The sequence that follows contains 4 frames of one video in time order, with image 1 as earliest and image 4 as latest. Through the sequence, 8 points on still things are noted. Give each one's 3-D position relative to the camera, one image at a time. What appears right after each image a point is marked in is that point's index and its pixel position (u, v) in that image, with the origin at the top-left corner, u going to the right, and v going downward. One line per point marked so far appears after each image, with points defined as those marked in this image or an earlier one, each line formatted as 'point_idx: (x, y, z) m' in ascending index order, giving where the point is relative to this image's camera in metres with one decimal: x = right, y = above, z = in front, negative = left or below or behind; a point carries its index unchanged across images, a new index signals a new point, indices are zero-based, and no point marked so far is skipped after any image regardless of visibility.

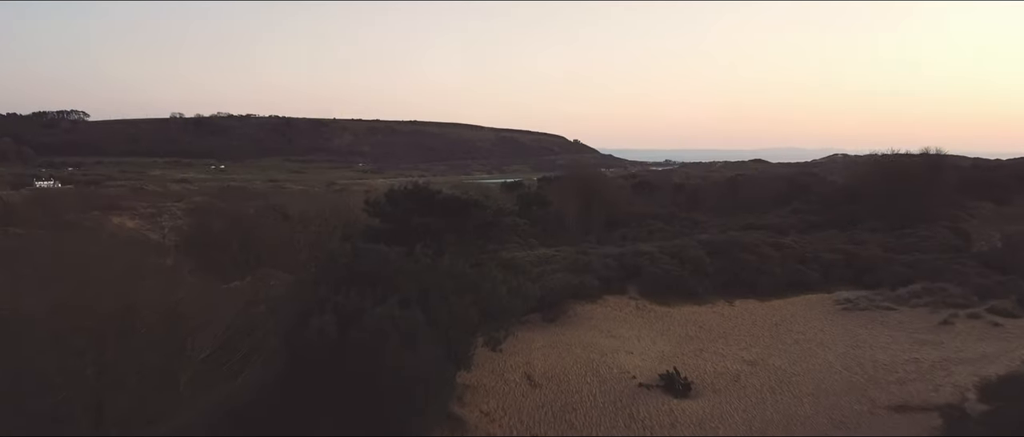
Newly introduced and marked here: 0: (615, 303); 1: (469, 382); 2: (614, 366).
0: (+2.3, -1.9, +19.7) m
1: (-0.7, -2.4, +13.3) m
2: (+1.7, -2.5, +15.0) m
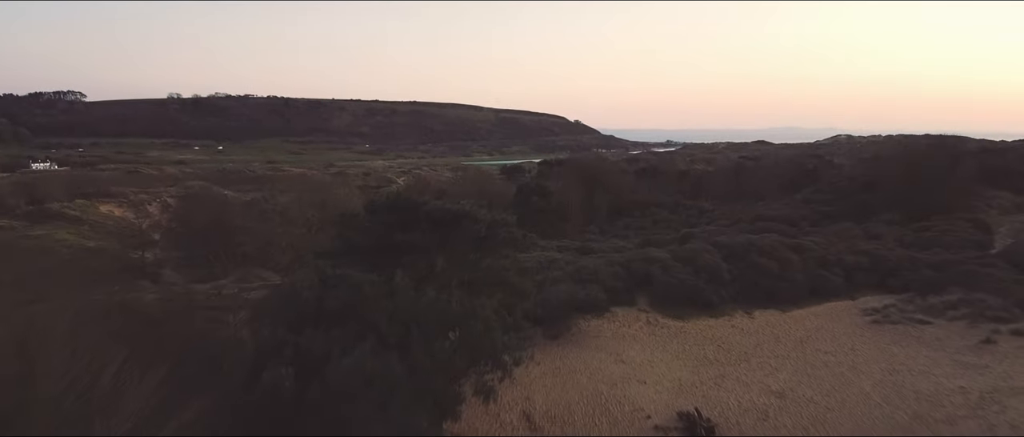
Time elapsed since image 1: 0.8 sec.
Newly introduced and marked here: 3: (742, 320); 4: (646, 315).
0: (+2.2, -2.0, +17.9) m
1: (-0.7, -2.7, +11.6) m
2: (+1.6, -2.7, +13.2) m
3: (+4.8, -2.1, +18.6) m
4: (+2.7, -1.9, +18.2) m
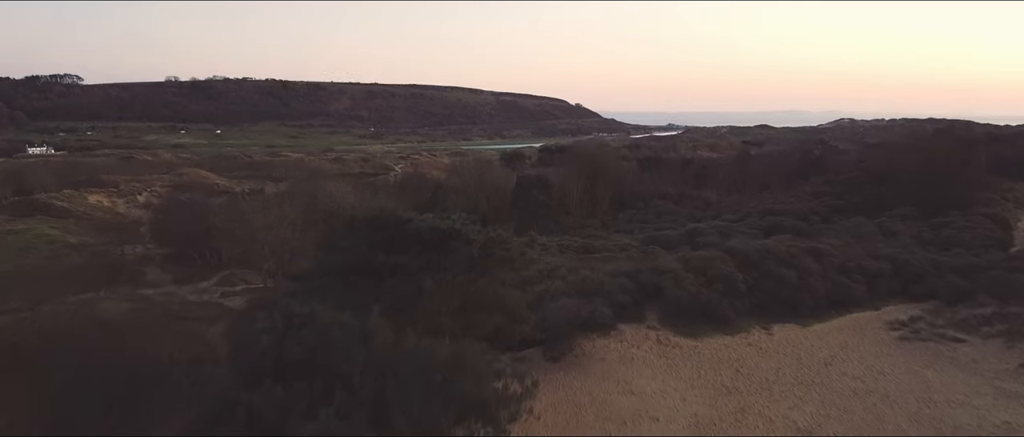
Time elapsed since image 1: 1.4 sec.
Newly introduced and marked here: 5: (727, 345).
0: (+2.2, -2.2, +16.4) m
1: (-0.7, -3.0, +10.1) m
2: (+1.6, -3.0, +11.7) m
3: (+4.7, -2.3, +17.2) m
4: (+2.7, -2.1, +16.7) m
5: (+4.0, -2.3, +16.6) m
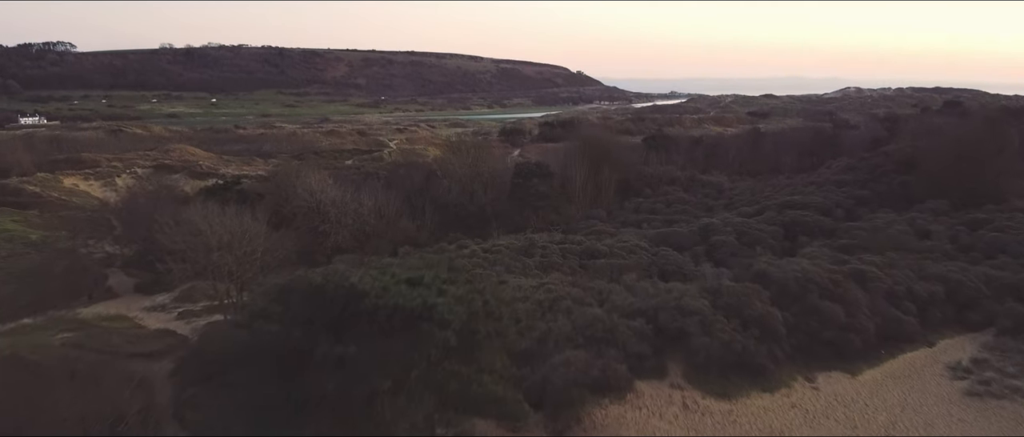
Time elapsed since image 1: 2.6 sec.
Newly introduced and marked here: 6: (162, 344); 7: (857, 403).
0: (+2.1, -2.7, +13.6) m
1: (-0.8, -3.8, +7.3) m
2: (+1.5, -3.7, +8.9) m
3: (+4.7, -2.8, +14.3) m
4: (+2.6, -2.7, +13.9) m
5: (+3.9, -2.9, +13.7) m
6: (-7.4, -2.6, +19.1) m
7: (+5.5, -3.0, +14.4) m
